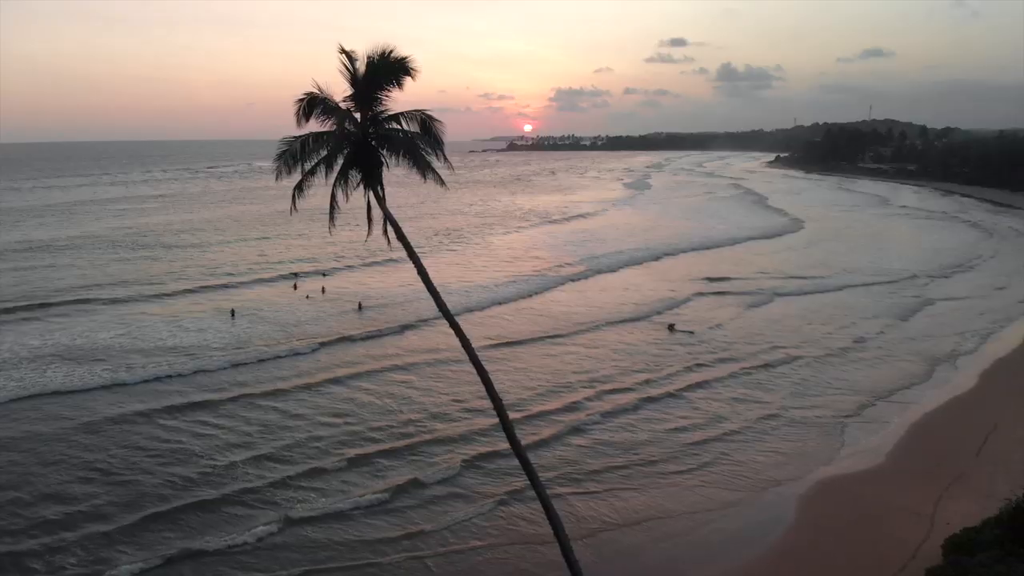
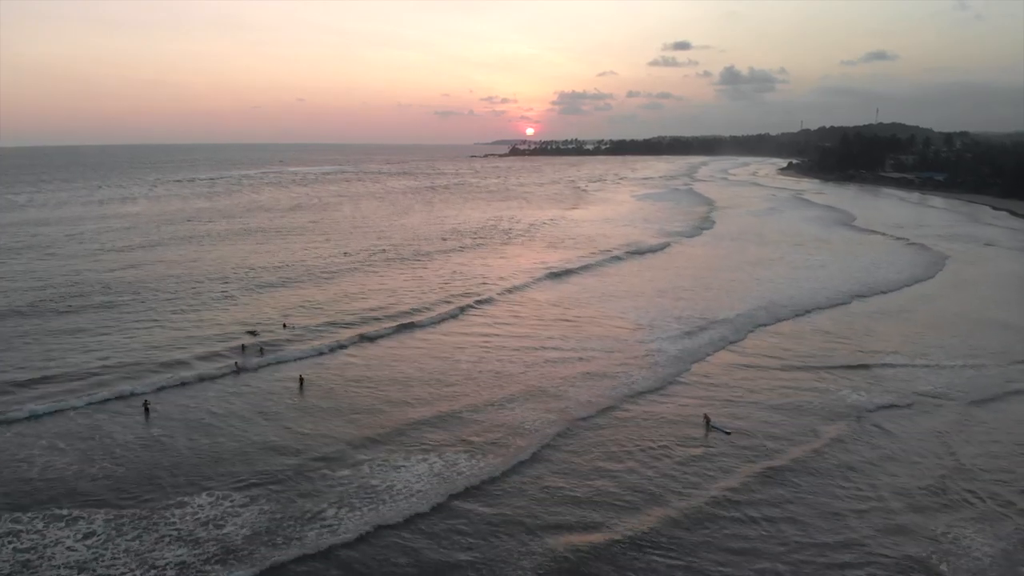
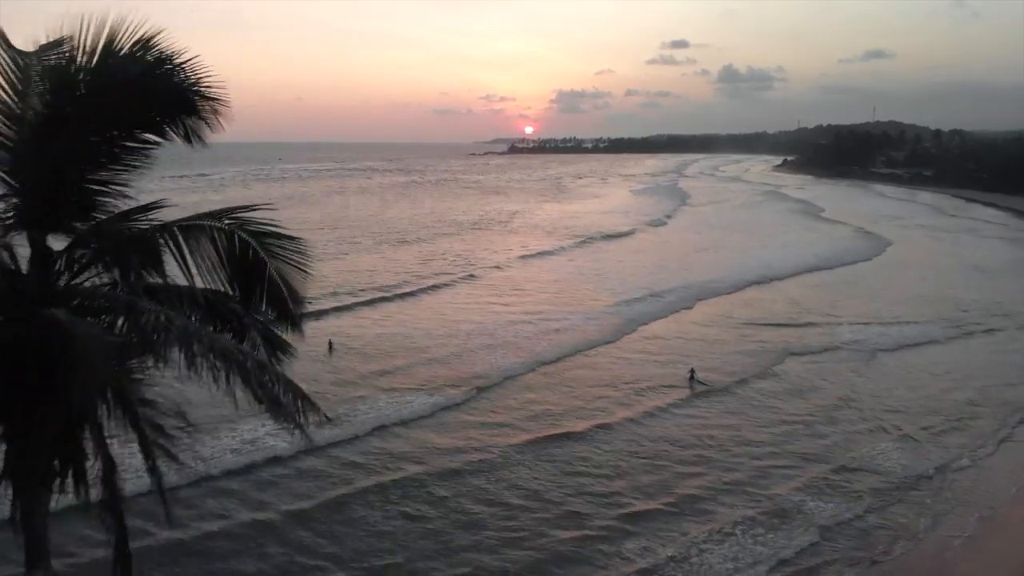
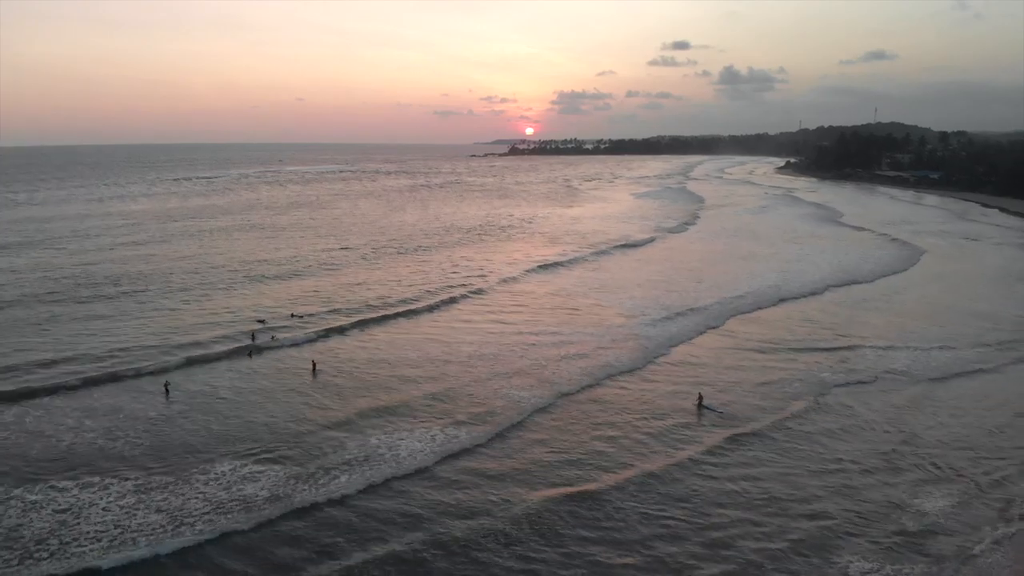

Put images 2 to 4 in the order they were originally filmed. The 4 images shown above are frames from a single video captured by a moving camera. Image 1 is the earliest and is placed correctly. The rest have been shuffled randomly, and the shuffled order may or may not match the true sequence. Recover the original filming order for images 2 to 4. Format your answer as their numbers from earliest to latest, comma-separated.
3, 4, 2
